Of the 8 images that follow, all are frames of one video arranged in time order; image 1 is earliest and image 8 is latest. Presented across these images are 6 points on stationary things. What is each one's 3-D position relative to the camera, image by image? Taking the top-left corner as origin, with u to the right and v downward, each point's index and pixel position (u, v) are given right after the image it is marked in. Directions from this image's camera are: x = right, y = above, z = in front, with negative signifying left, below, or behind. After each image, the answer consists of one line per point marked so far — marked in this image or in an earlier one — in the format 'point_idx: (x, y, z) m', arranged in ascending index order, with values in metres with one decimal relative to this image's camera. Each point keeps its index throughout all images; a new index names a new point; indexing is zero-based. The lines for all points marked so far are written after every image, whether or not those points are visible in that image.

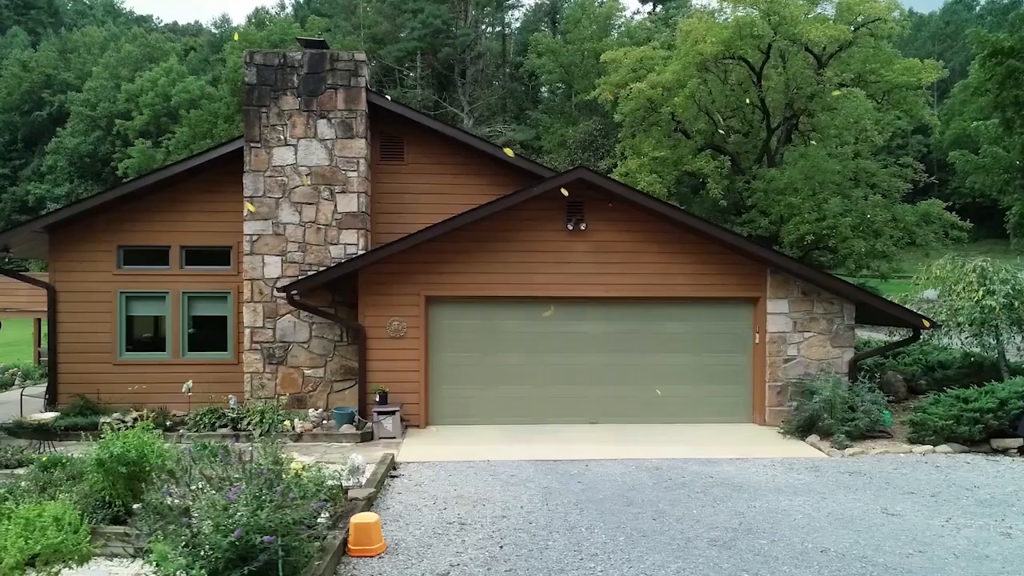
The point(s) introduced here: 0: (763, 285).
0: (+3.5, 0.0, +10.1) m
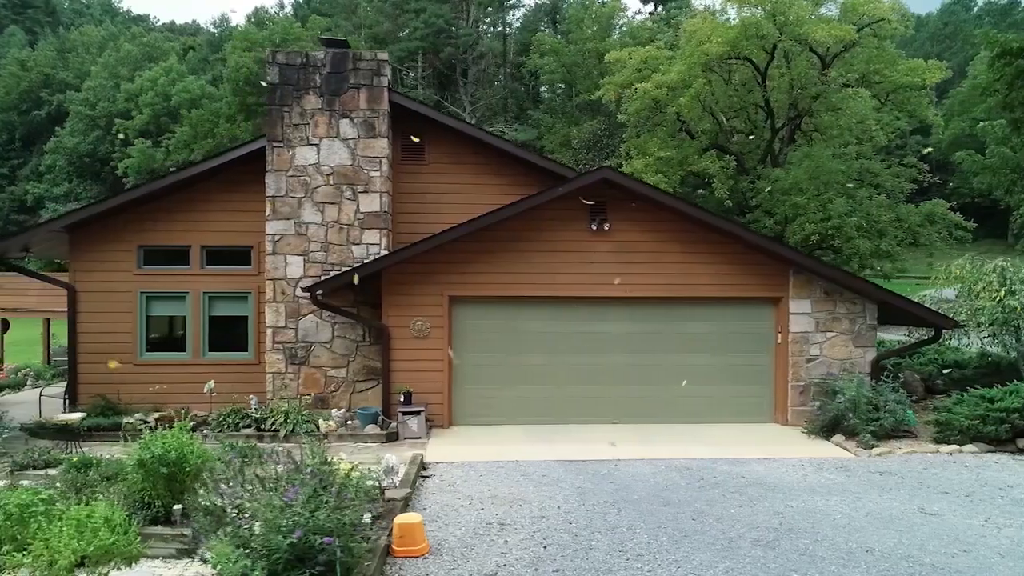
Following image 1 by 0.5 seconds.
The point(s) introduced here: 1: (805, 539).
0: (+3.8, 0.0, +10.1) m
1: (+2.3, -2.0, +5.8) m
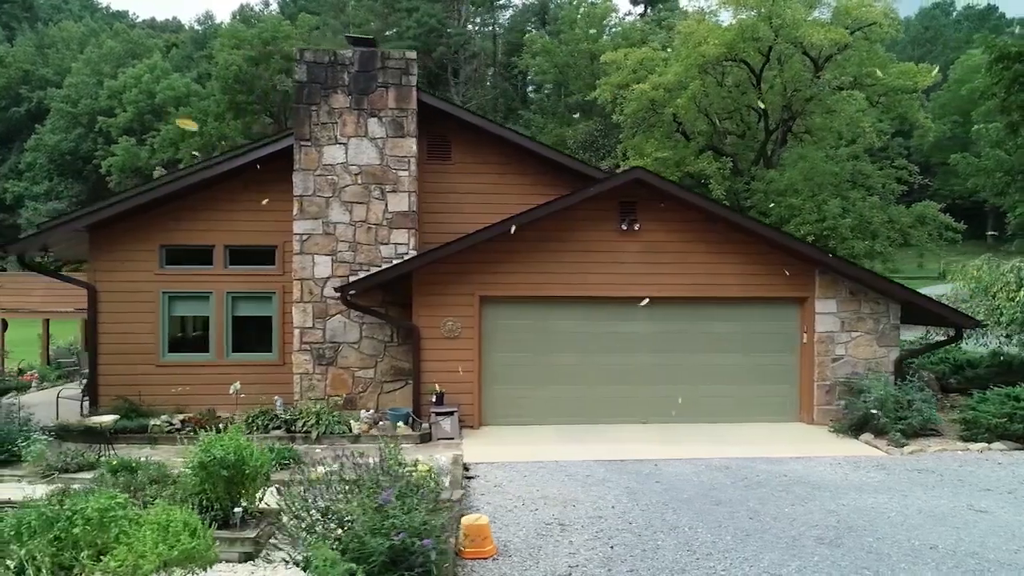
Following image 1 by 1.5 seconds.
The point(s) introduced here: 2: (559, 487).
0: (+4.2, 0.0, +10.2) m
1: (+2.9, -2.0, +5.8) m
2: (+0.5, -1.9, +7.2) m
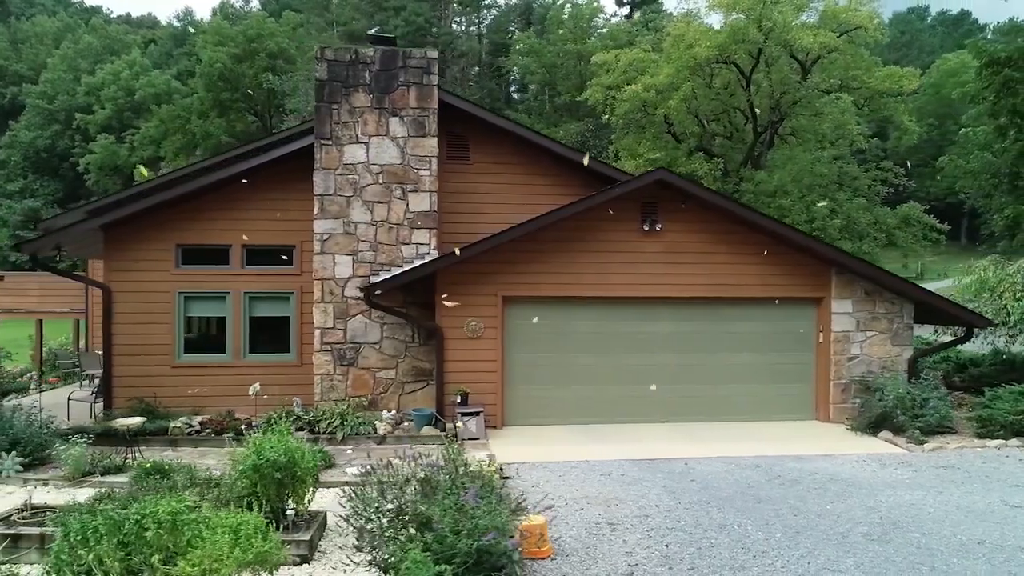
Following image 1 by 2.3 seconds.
0: (+4.4, 0.0, +10.3) m
1: (+3.3, -2.0, +5.9) m
2: (+0.8, -1.9, +7.2) m
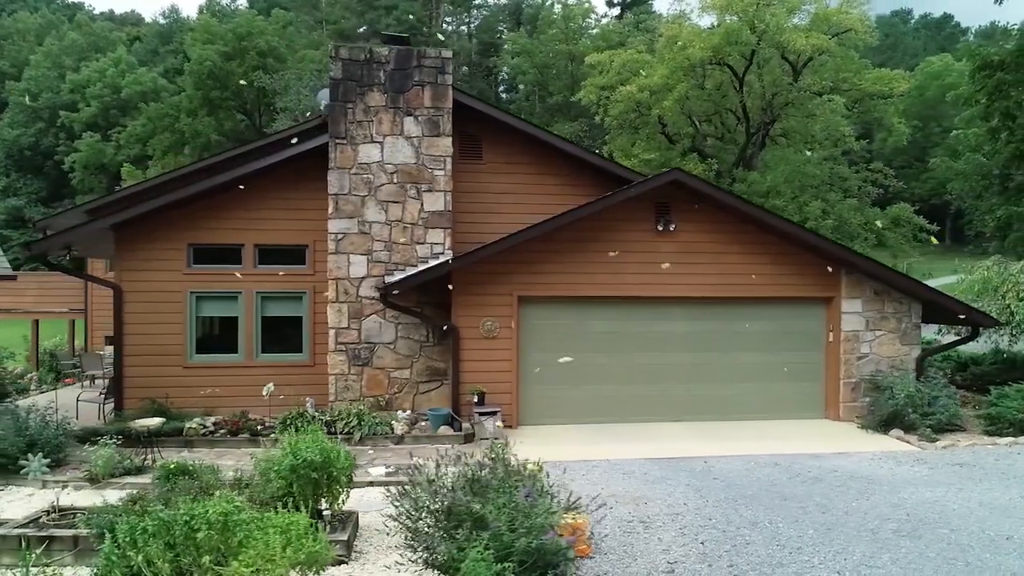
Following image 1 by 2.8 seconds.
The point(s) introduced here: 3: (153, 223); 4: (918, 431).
0: (+4.6, 0.0, +10.4) m
1: (+3.6, -2.0, +6.0) m
2: (+1.1, -1.9, +7.2) m
3: (-4.9, +0.9, +10.0) m
4: (+5.2, -1.8, +9.4) m
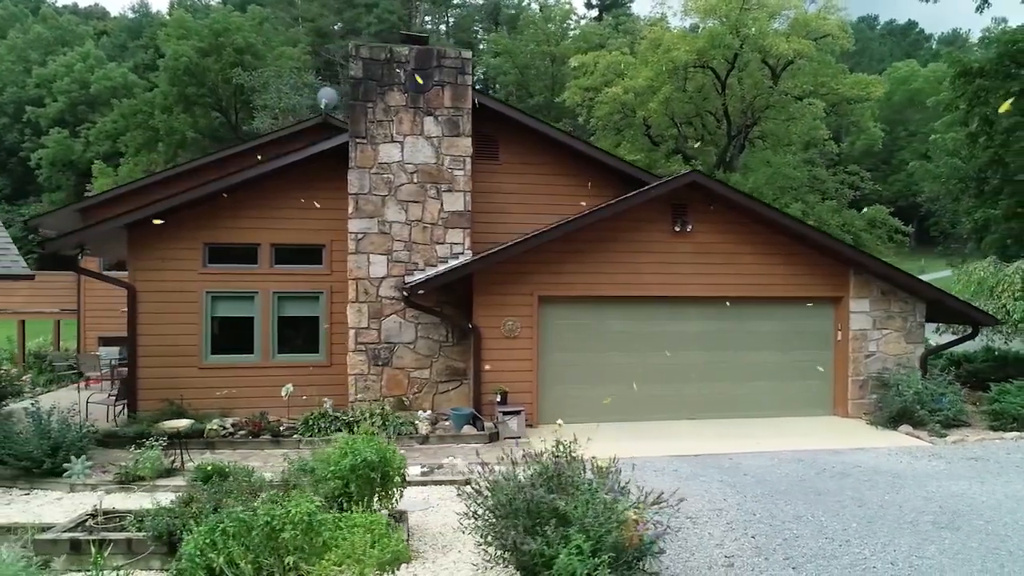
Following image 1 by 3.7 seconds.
0: (+4.9, 0.0, +10.7) m
1: (+4.0, -2.0, +6.3) m
2: (+1.5, -1.9, +7.4) m
3: (-4.6, +0.9, +9.8) m
4: (+5.5, -1.8, +9.7) m
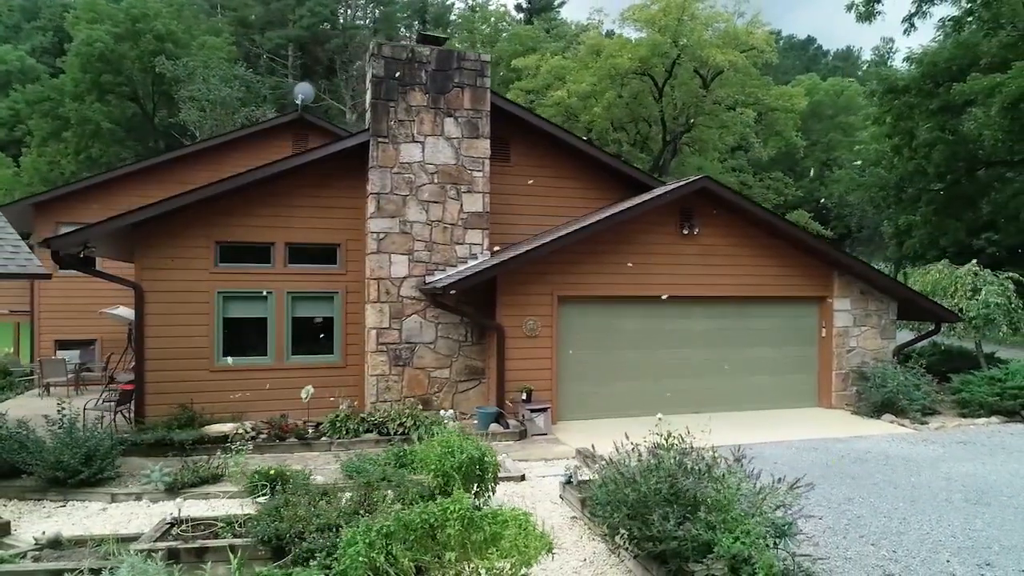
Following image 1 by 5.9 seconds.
0: (+5.0, 0.0, +11.5) m
1: (+4.7, -2.0, +7.0) m
2: (+2.0, -1.9, +7.8) m
3: (-4.3, +0.9, +9.5) m
4: (+5.7, -1.8, +10.6) m
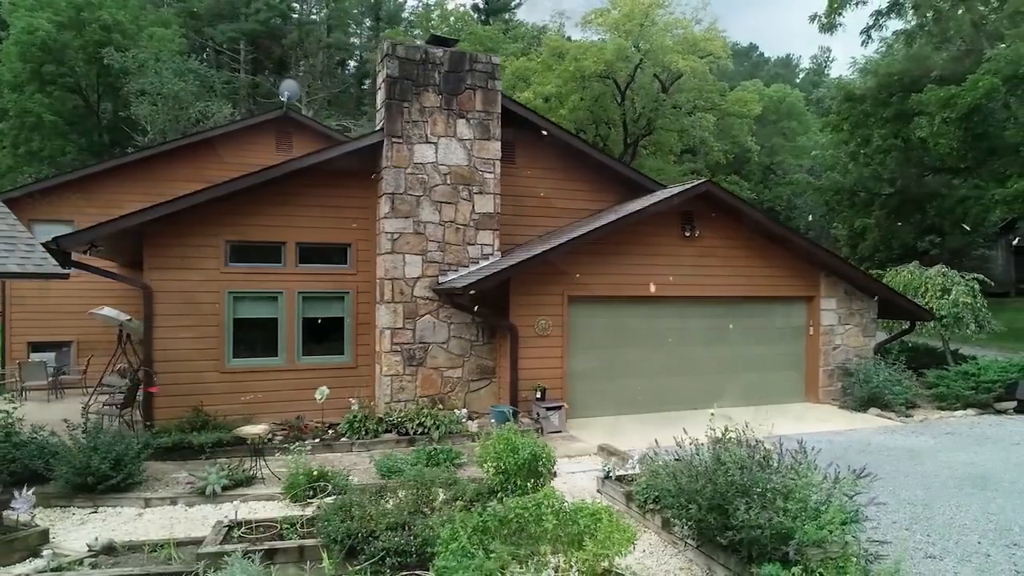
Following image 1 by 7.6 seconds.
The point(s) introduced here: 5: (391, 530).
0: (+5.0, 0.0, +12.0) m
1: (+5.1, -2.0, +7.5) m
2: (+2.4, -1.9, +8.1) m
3: (-4.1, +0.9, +9.3) m
4: (+5.8, -1.8, +11.2) m
5: (-0.9, -1.8, +5.4) m
